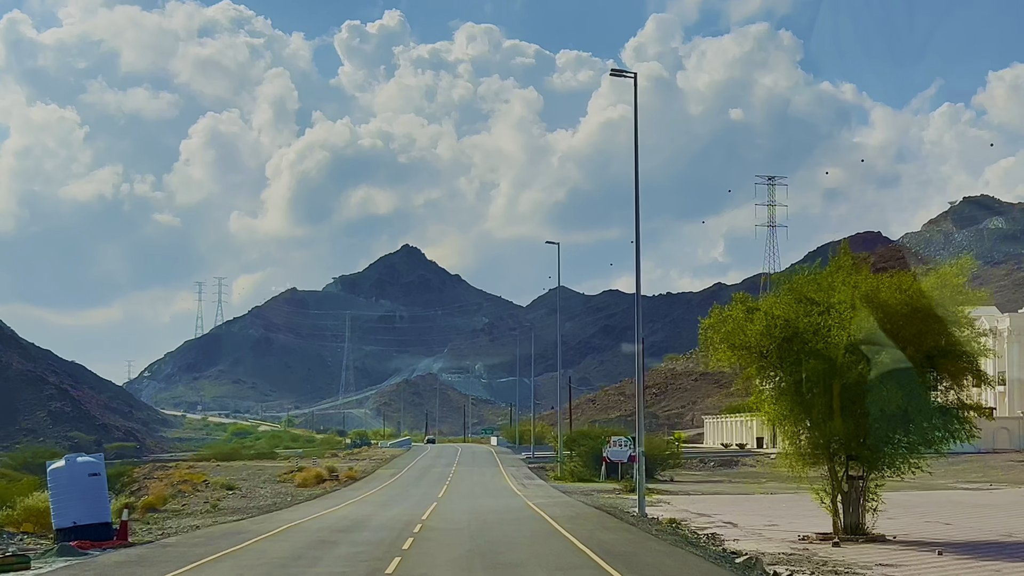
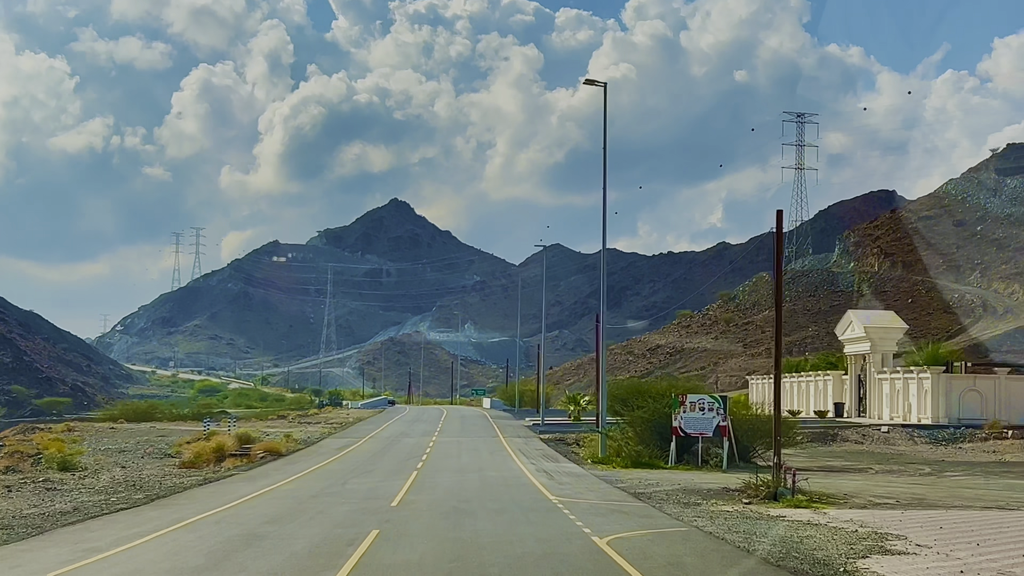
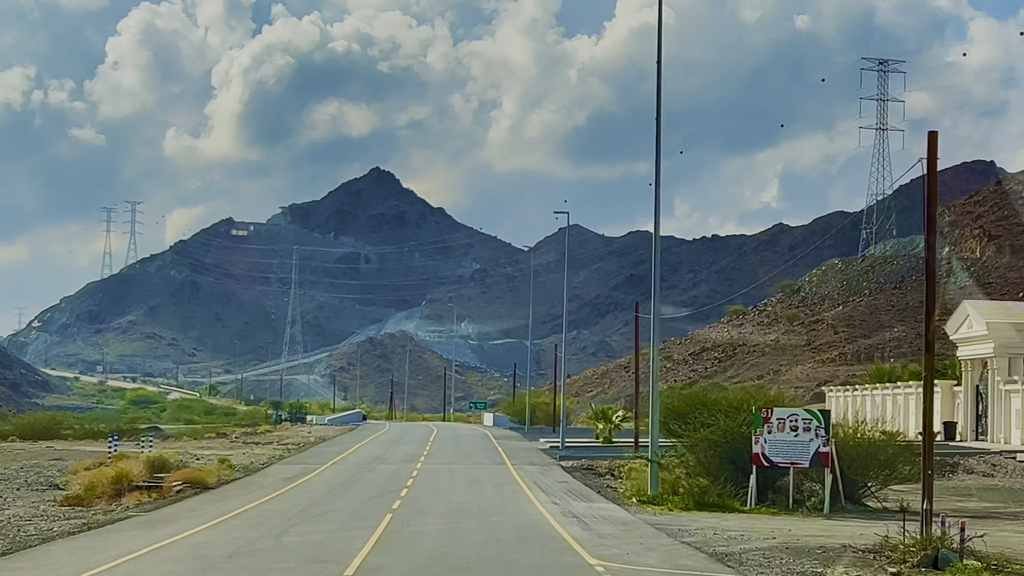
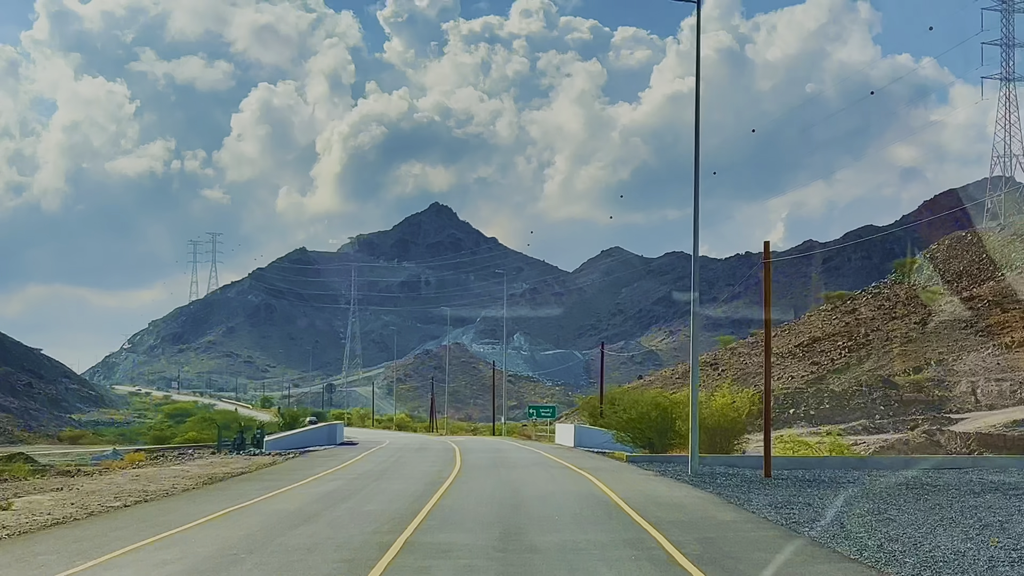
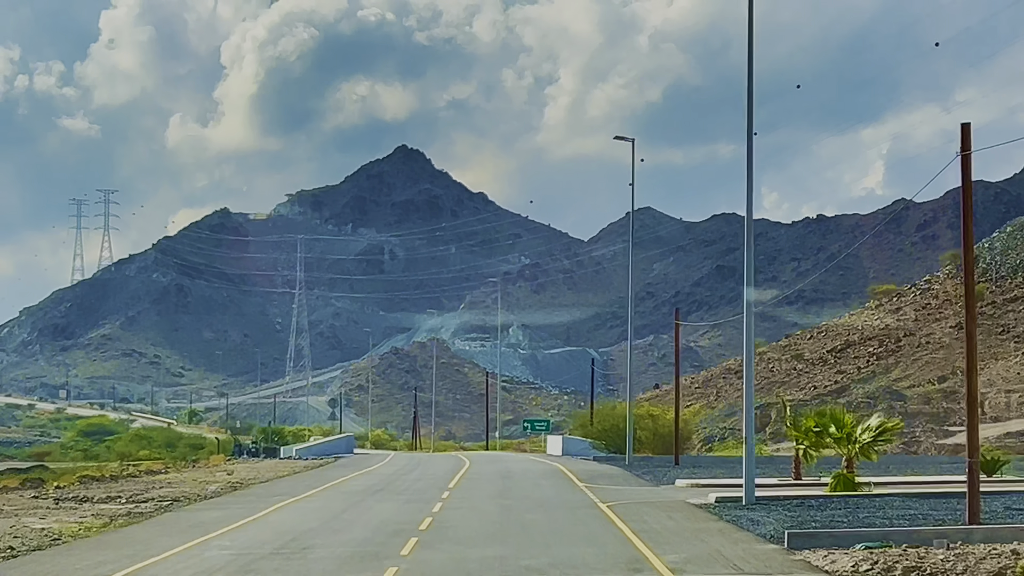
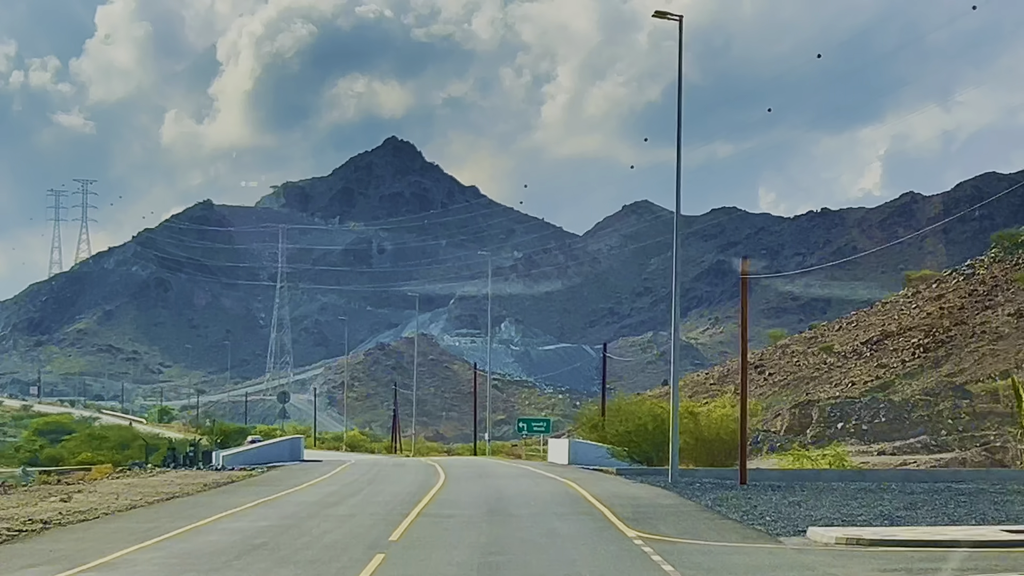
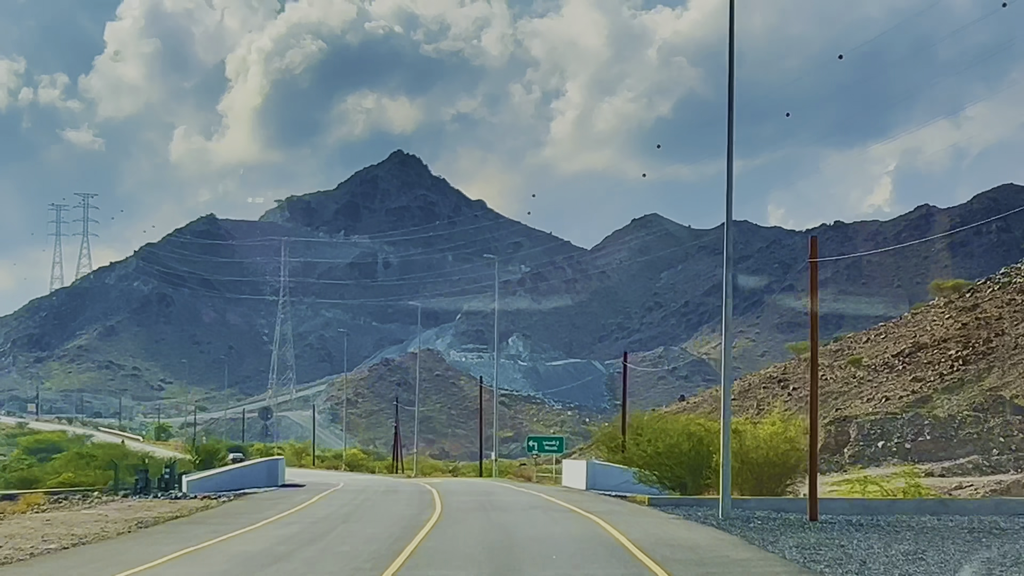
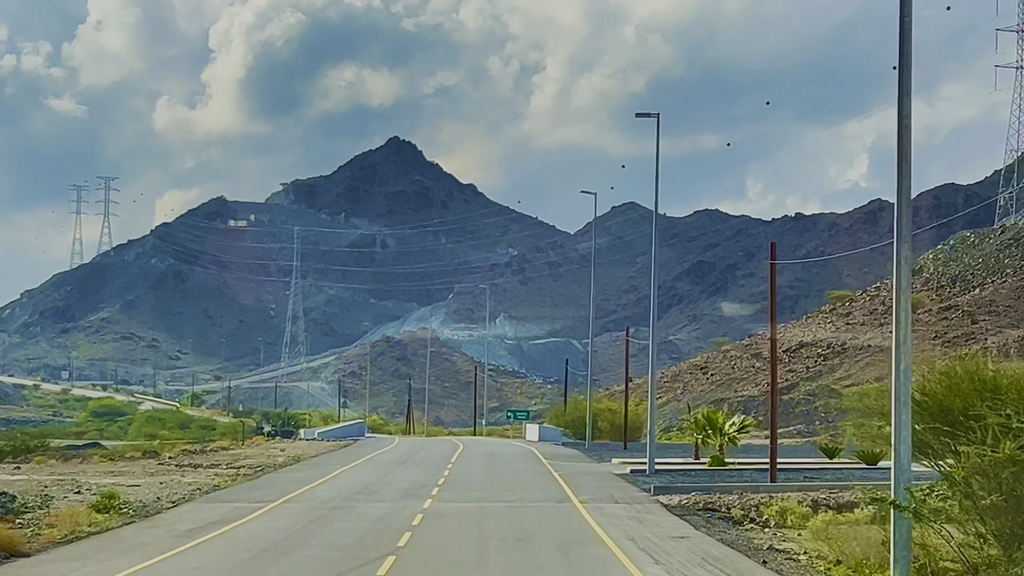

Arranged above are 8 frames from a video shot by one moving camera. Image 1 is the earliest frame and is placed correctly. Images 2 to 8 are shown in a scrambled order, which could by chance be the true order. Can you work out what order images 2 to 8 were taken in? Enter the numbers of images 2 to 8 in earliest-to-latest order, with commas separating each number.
2, 3, 8, 5, 6, 7, 4
